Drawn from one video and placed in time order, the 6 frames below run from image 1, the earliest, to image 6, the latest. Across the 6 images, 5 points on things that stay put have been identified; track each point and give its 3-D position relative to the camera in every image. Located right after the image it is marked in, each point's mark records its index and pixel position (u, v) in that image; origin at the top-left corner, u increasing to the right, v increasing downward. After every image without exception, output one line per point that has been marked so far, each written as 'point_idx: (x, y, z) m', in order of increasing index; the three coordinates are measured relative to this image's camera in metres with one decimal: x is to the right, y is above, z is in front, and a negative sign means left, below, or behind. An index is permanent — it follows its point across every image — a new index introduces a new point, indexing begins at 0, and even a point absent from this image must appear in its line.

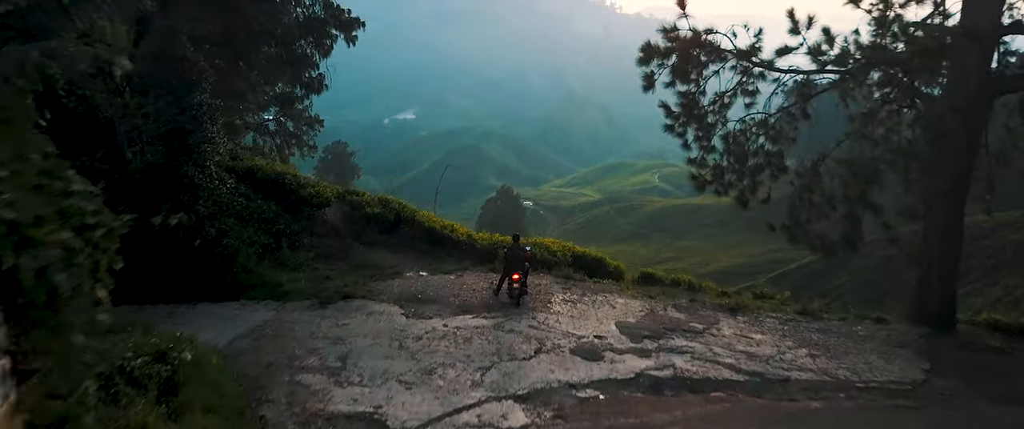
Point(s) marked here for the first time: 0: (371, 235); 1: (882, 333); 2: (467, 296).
0: (-3.3, -0.6, +14.1) m
1: (+6.6, -2.1, +11.0) m
2: (-0.8, -1.4, +10.8) m
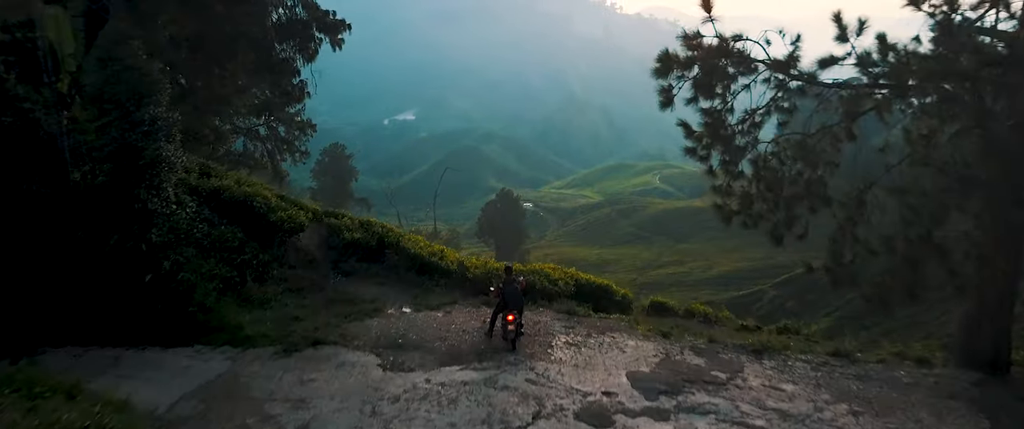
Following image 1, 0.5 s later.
0: (-3.4, -1.1, +12.8) m
1: (+6.5, -2.6, +9.7) m
2: (-0.9, -1.9, +9.4) m
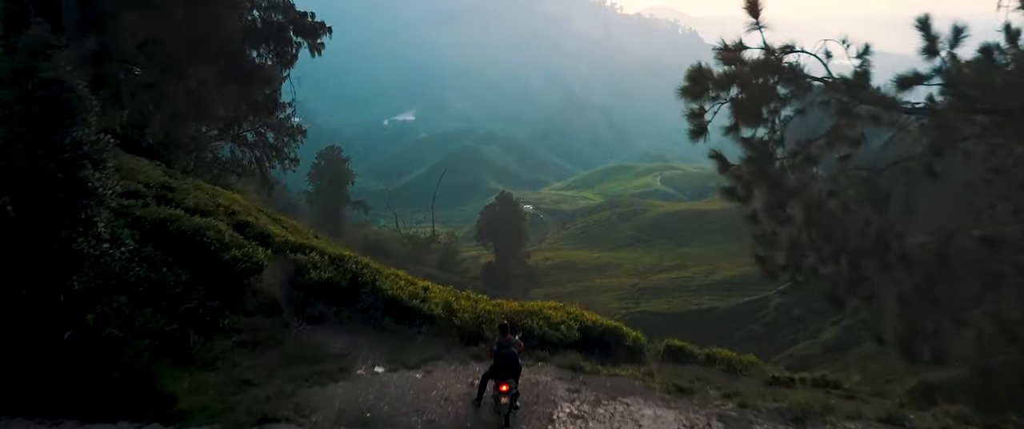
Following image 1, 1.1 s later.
0: (-3.5, -1.7, +11.2) m
1: (+6.4, -3.1, +8.0) m
2: (-1.0, -2.5, +7.8) m
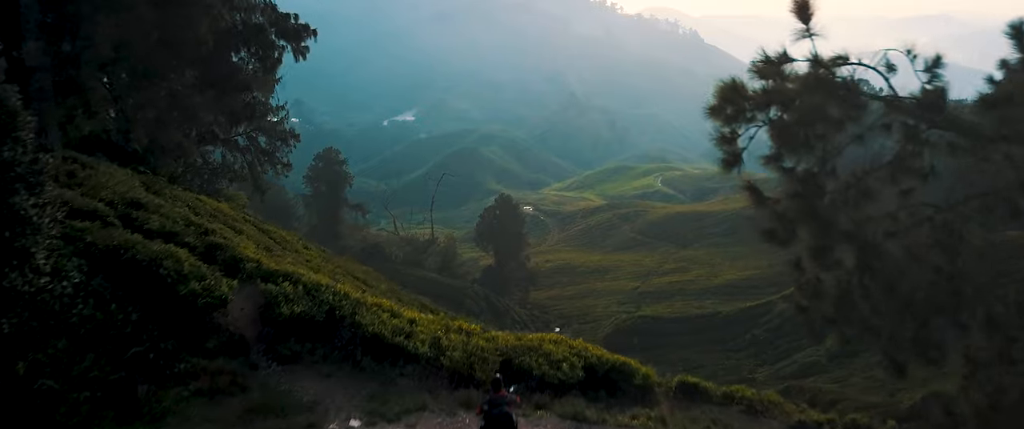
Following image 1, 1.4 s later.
0: (-3.5, -2.0, +10.1) m
1: (+6.3, -3.5, +7.0) m
2: (-1.0, -2.8, +6.7) m
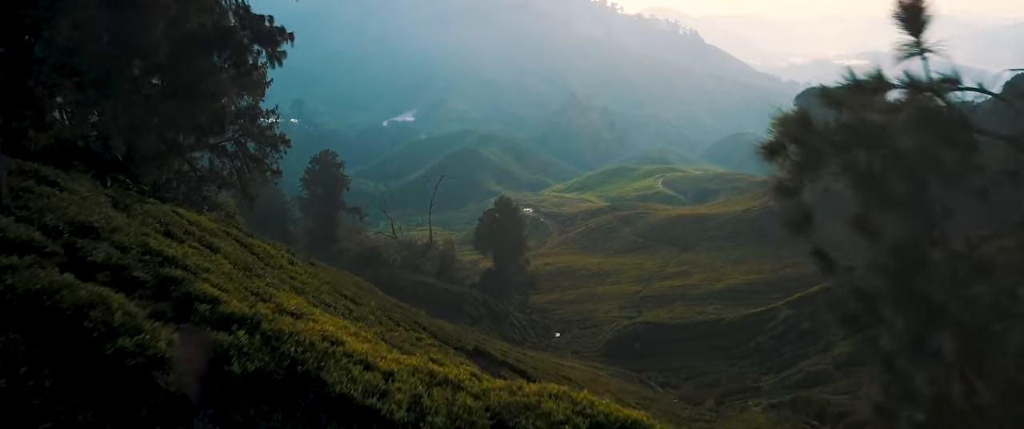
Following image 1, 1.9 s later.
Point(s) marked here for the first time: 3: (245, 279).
0: (-3.6, -2.5, +8.7) m
1: (+6.2, -4.0, +5.6) m
2: (-1.1, -3.3, +5.3) m
3: (-6.7, -1.6, +15.5) m
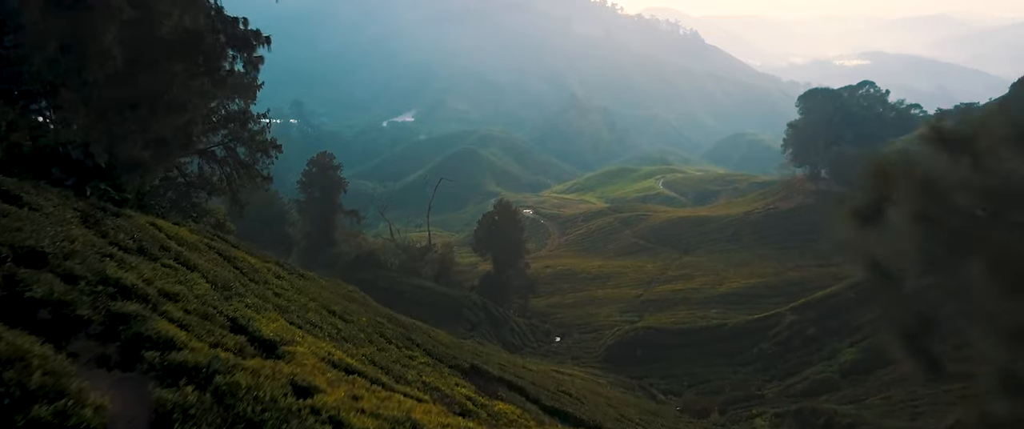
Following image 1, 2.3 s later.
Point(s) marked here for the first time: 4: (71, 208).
0: (-3.7, -2.9, +7.6) m
1: (+6.2, -4.4, +4.5) m
2: (-1.2, -3.7, +4.2) m
3: (-6.8, -2.0, +14.4) m
4: (-11.7, +0.2, +16.5) m
